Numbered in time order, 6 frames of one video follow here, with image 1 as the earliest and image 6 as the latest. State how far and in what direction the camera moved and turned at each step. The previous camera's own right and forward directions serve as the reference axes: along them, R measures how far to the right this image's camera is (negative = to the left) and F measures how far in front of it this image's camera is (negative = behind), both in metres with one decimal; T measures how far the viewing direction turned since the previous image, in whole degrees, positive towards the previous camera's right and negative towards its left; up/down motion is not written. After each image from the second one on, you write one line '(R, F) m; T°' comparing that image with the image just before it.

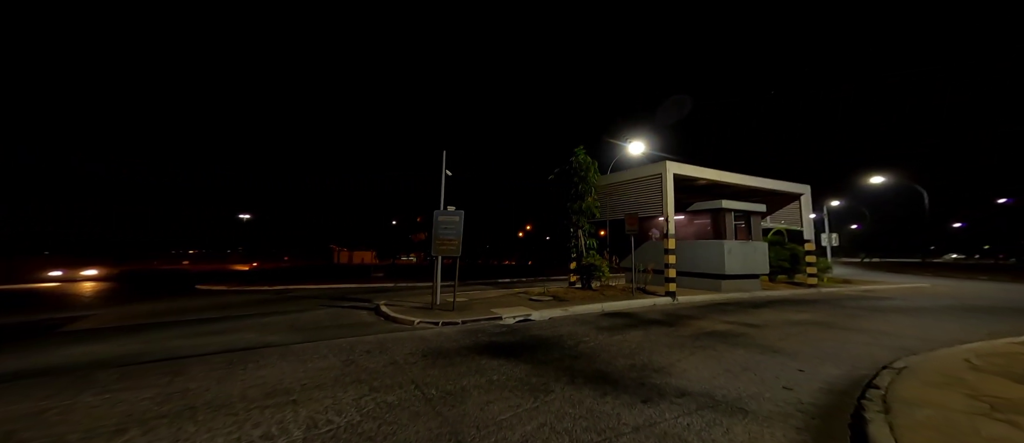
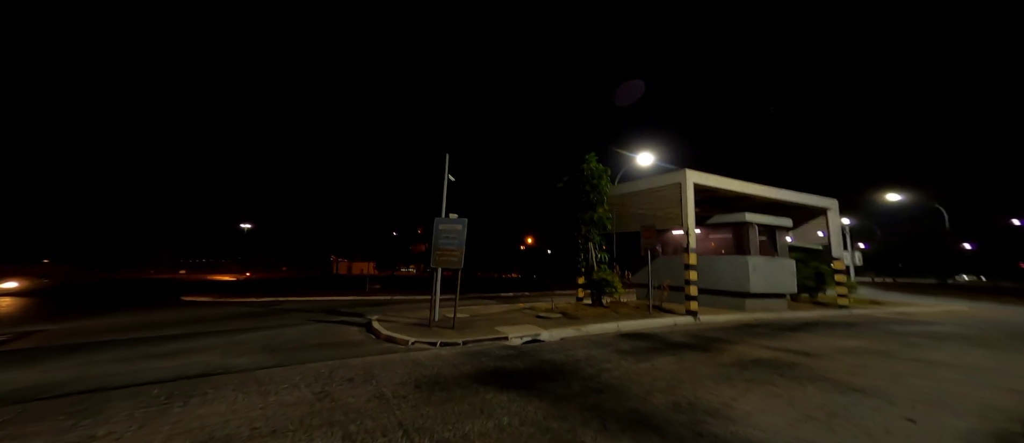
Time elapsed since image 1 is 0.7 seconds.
(-0.2, +0.9) m; -1°
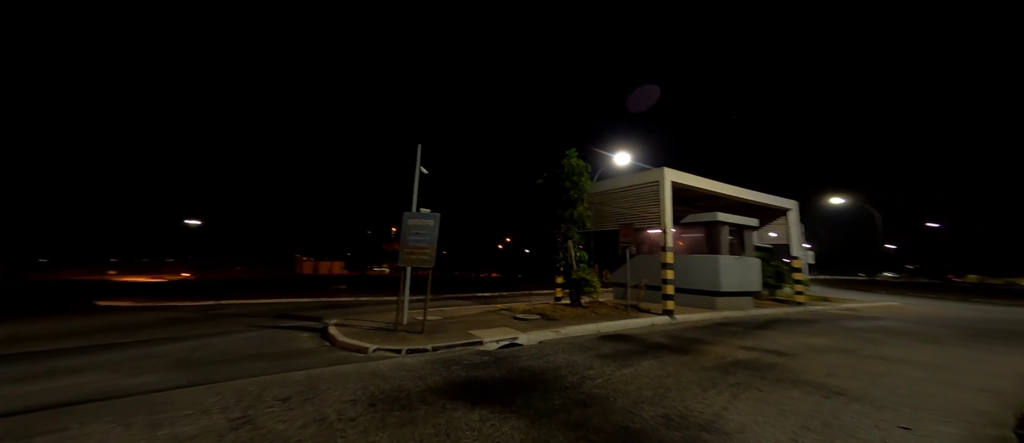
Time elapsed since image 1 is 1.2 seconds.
(0.0, +0.5) m; +4°
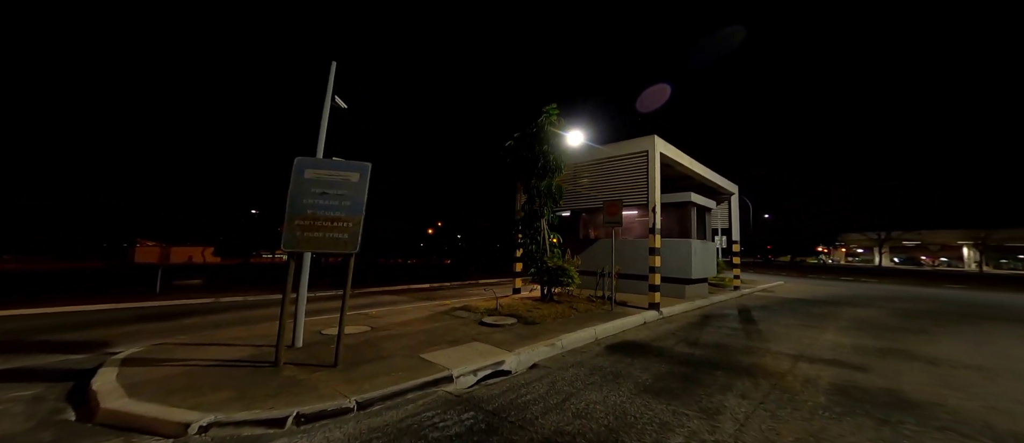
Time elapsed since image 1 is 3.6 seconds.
(-0.8, +2.9) m; +13°
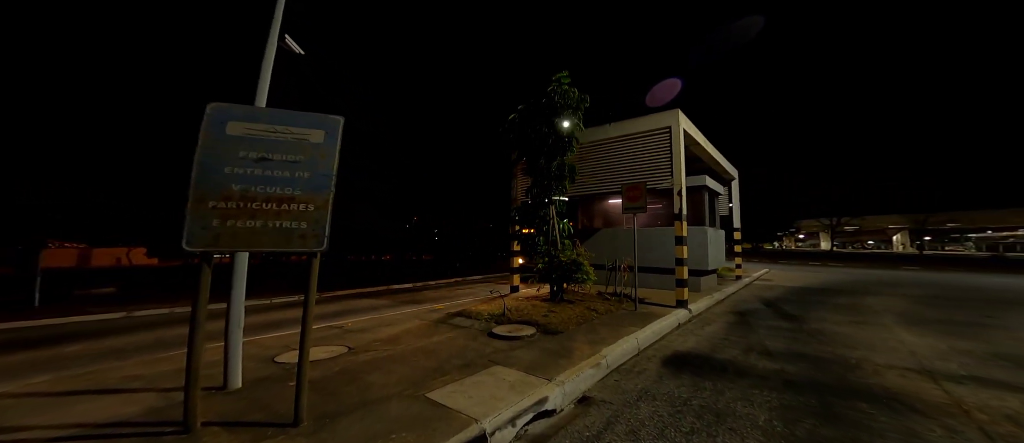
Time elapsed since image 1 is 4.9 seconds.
(-0.7, +1.6) m; +4°
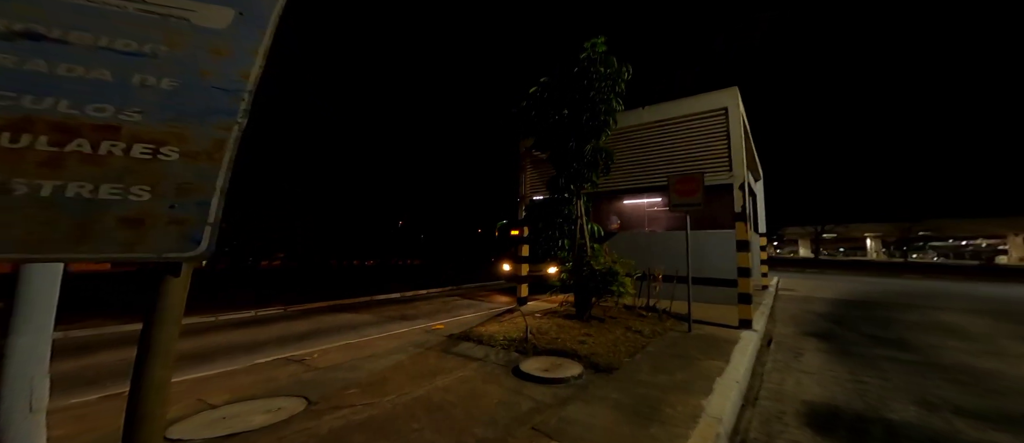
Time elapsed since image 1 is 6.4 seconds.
(-0.7, +1.8) m; +2°
